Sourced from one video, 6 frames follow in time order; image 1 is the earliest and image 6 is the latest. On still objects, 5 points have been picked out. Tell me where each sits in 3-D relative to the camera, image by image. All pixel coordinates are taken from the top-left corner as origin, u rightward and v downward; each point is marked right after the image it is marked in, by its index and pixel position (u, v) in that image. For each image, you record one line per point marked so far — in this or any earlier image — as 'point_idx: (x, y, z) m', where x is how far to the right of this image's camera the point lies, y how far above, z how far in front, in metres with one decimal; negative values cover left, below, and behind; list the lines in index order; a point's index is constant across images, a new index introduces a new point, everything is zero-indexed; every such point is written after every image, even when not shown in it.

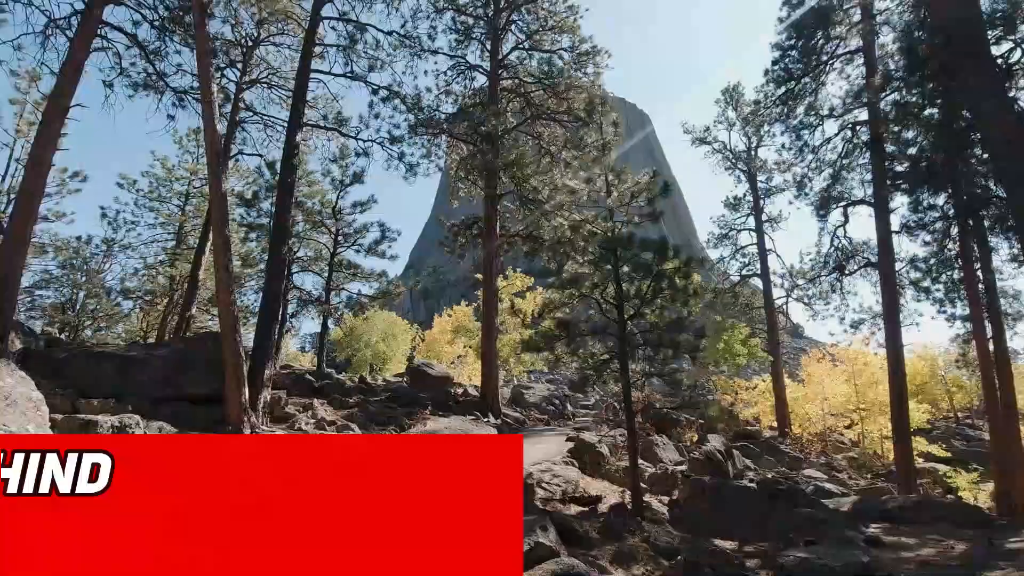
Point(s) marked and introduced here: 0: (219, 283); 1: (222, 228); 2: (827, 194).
0: (-4.2, +0.1, +8.0) m
1: (-4.3, +0.8, +8.1) m
2: (+9.3, +2.8, +16.3) m
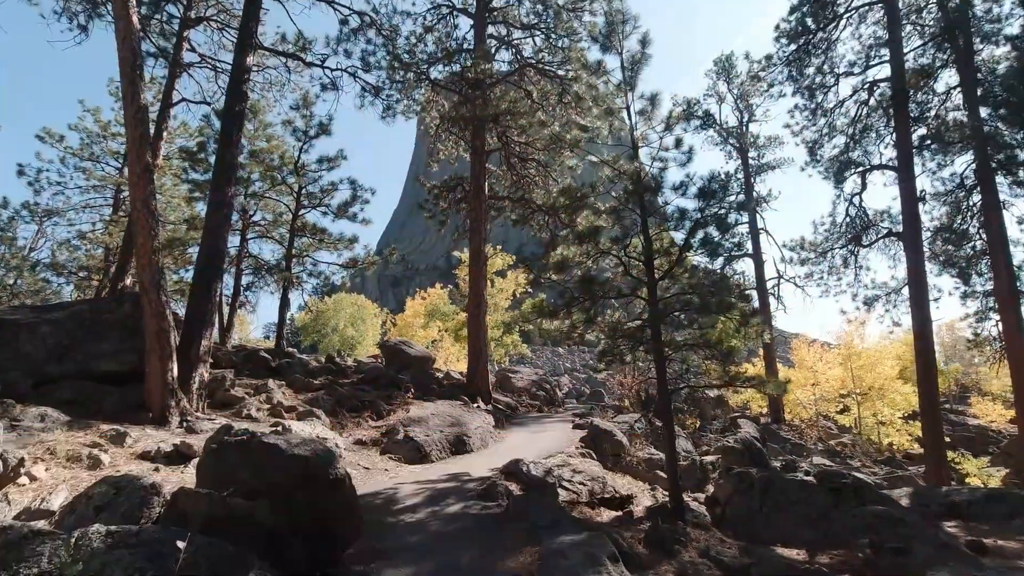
0: (-4.1, +0.7, +6.0) m
1: (-4.1, +1.5, +6.1) m
2: (+9.0, +3.5, +15.0) m
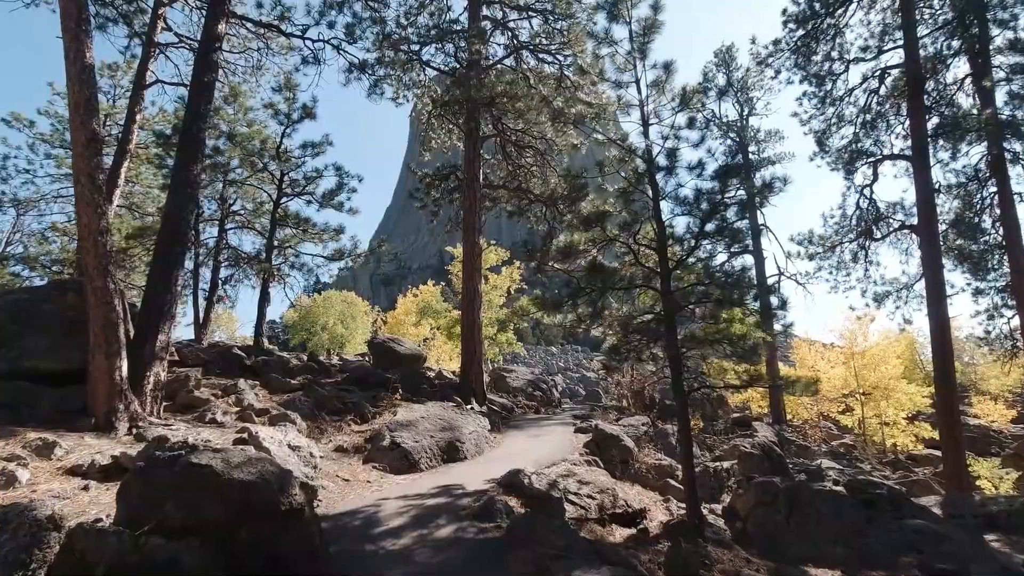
0: (-4.1, +0.8, +5.2) m
1: (-4.1, +1.6, +5.3) m
2: (+8.9, +3.6, +14.4) m
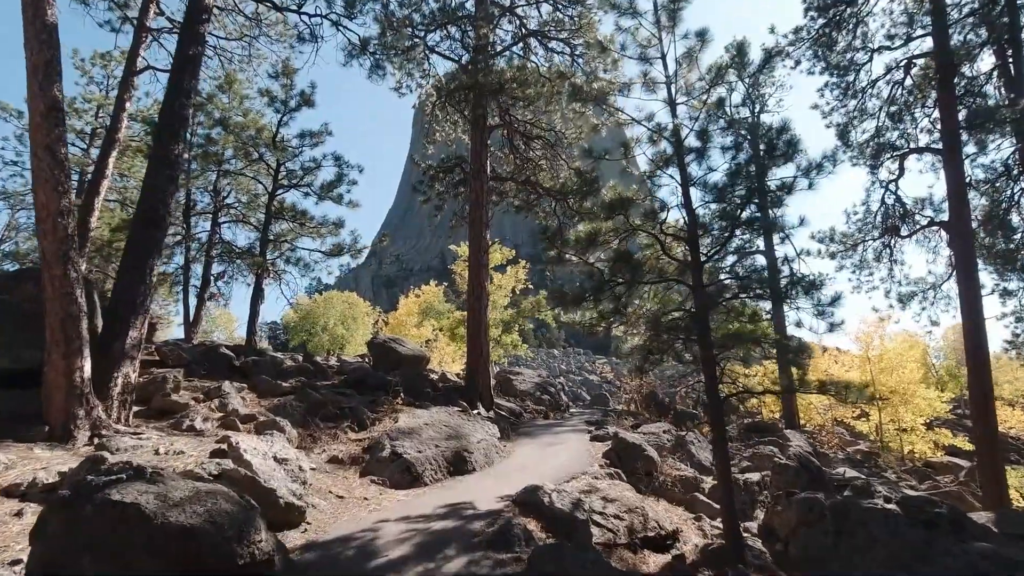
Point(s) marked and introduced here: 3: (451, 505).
0: (-3.9, +0.9, +4.6) m
1: (-3.9, +1.7, +4.7) m
2: (+9.1, +3.6, +13.7) m
3: (-0.5, -1.9, +4.8) m
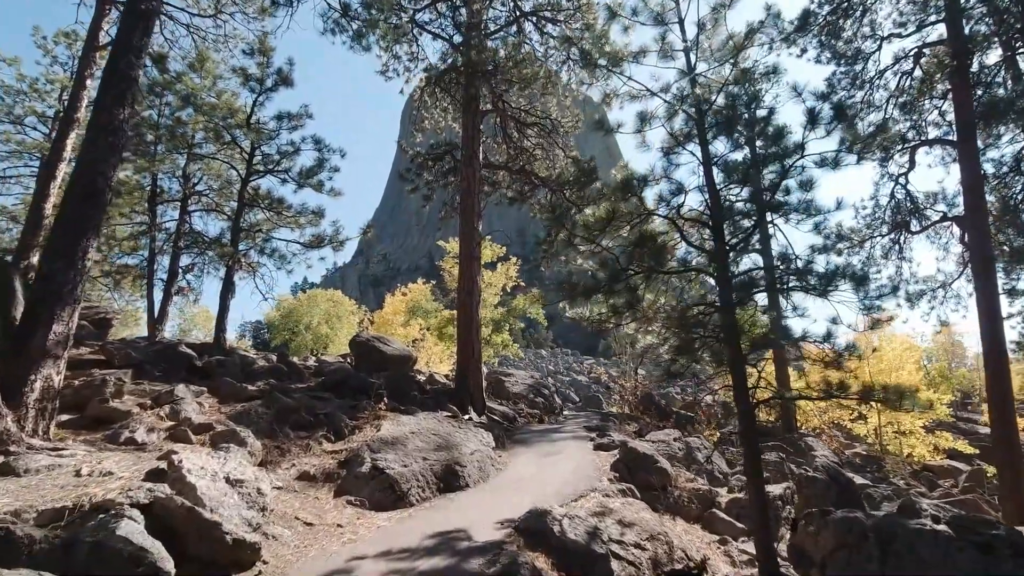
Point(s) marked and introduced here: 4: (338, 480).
0: (-3.9, +1.0, +3.7) m
1: (-3.9, +1.8, +3.8) m
2: (+8.9, +3.7, +13.2) m
3: (-0.5, -1.8, +4.0) m
4: (-1.6, -1.7, +4.9) m
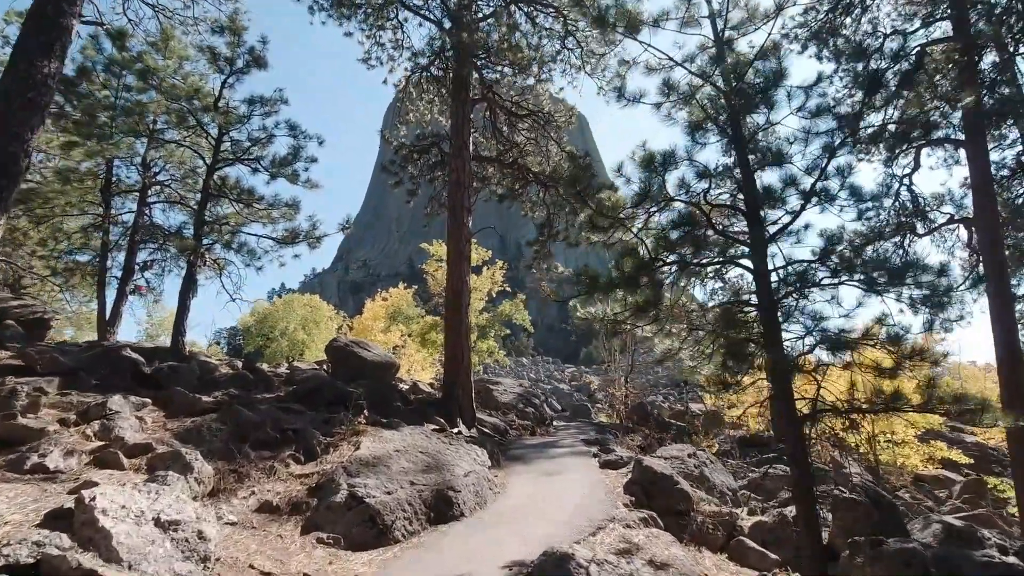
0: (-3.8, +1.1, +2.8) m
1: (-3.8, +1.9, +2.9) m
2: (+8.7, +3.6, +12.7) m
3: (-0.4, -1.7, +3.2) m
4: (-1.5, -1.6, +4.0) m
